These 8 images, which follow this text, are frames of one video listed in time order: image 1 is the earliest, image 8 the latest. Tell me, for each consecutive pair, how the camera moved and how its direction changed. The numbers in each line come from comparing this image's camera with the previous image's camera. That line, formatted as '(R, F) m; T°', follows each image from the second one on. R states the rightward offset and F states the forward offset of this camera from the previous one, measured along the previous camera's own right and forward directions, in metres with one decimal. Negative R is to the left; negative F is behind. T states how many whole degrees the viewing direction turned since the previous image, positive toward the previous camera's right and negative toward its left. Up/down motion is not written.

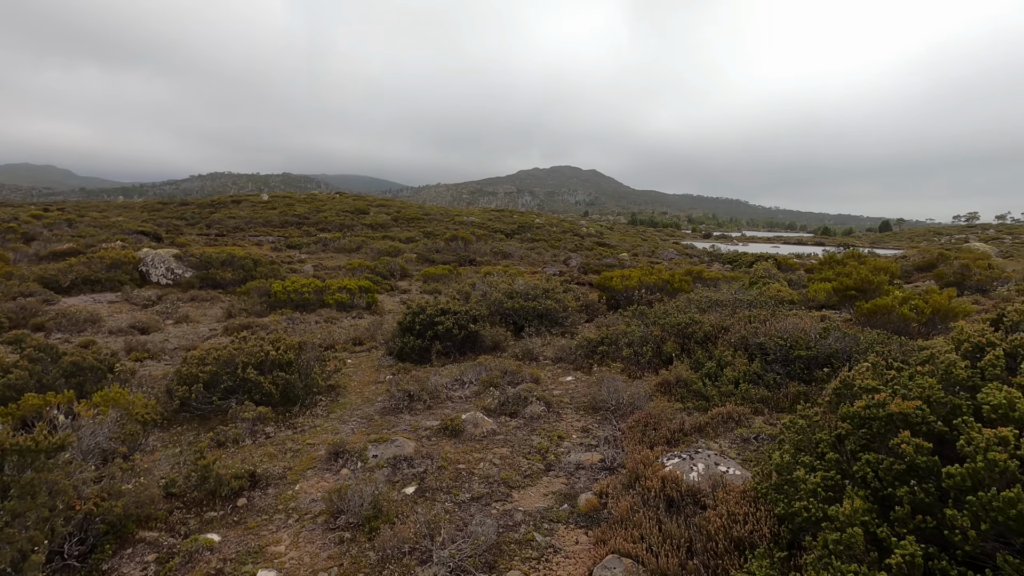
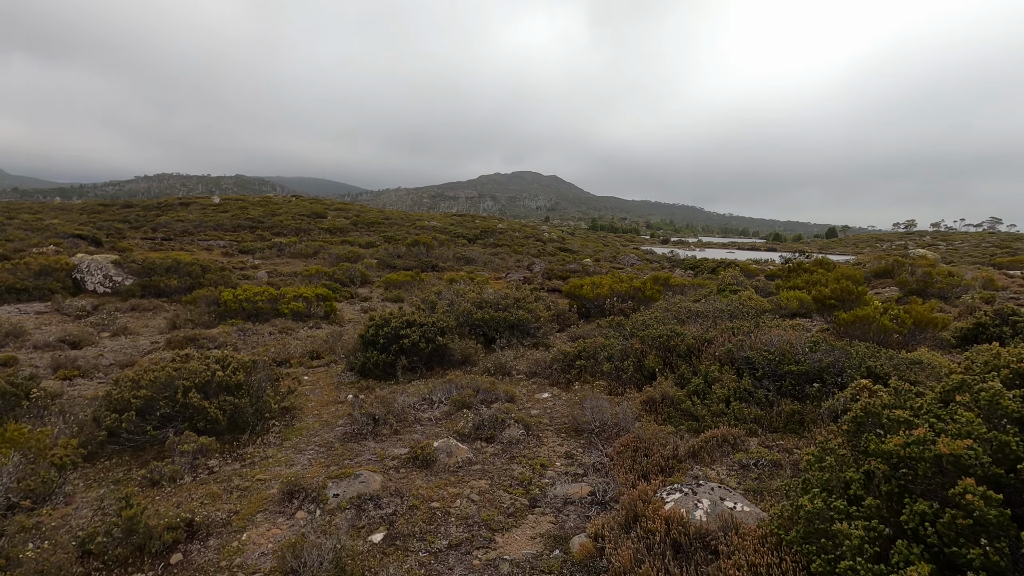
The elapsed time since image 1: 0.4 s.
(-0.1, +0.5) m; +4°
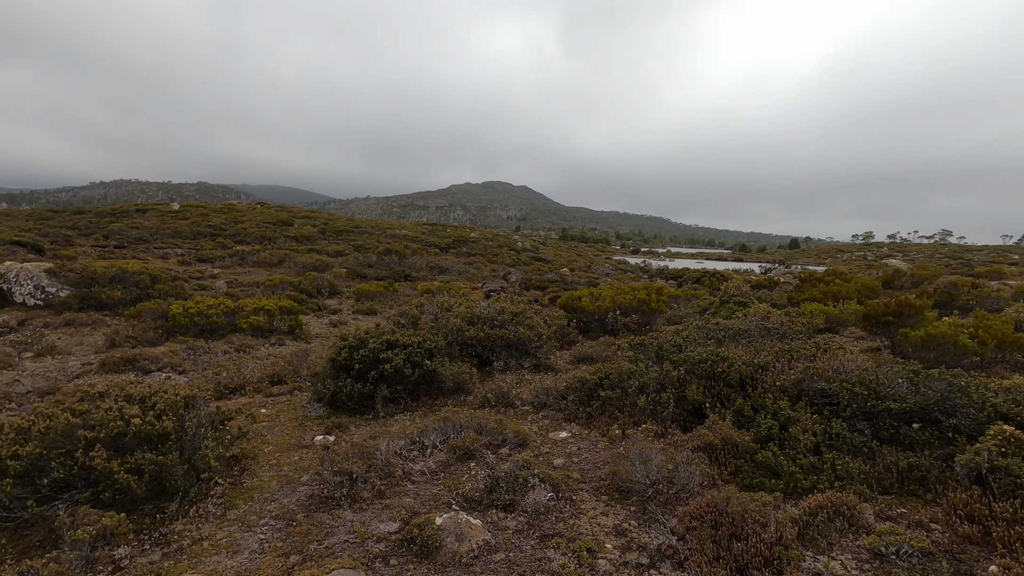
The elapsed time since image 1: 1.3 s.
(-0.4, +1.3) m; +3°
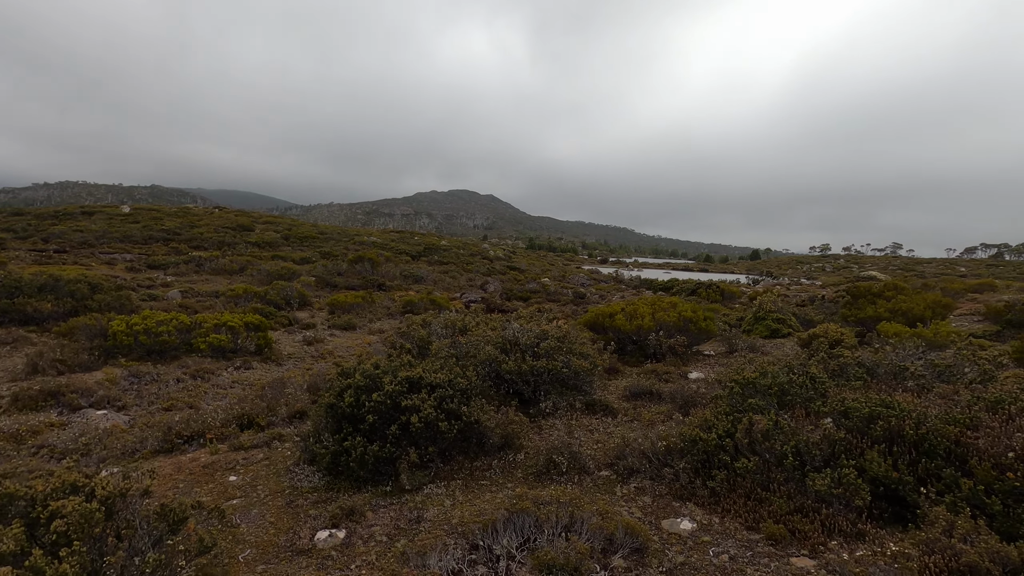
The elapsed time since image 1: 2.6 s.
(-1.0, +1.8) m; +4°
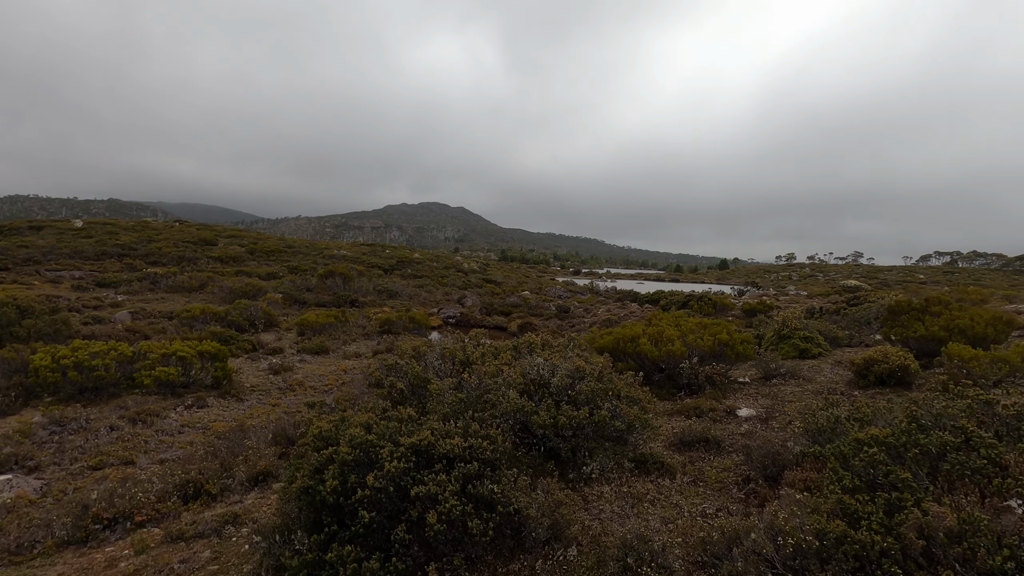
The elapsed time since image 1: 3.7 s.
(-0.5, +1.4) m; +3°
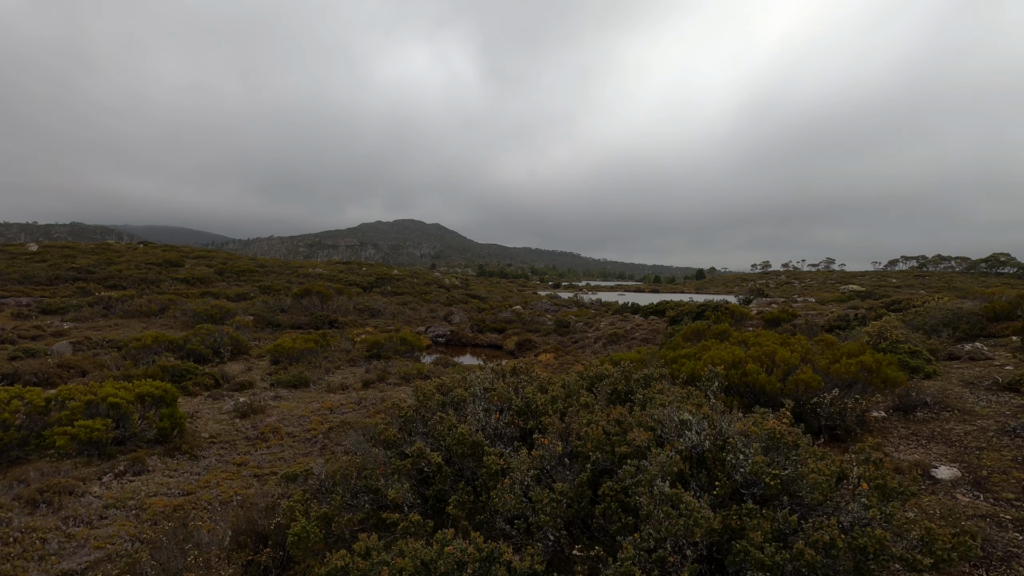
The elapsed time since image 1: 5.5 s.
(-0.9, +2.3) m; +2°
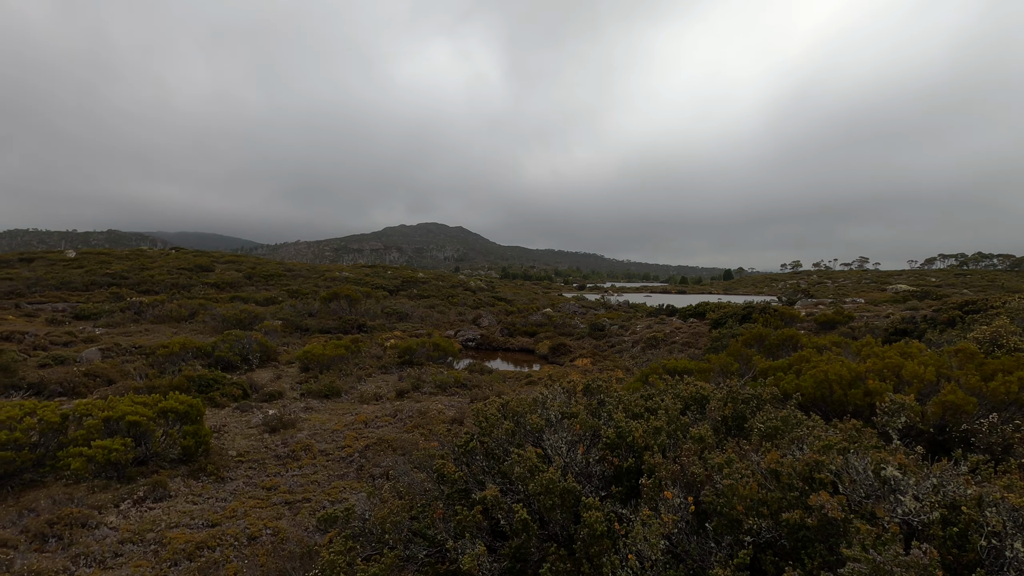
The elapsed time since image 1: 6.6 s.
(-0.5, +0.9) m; -2°
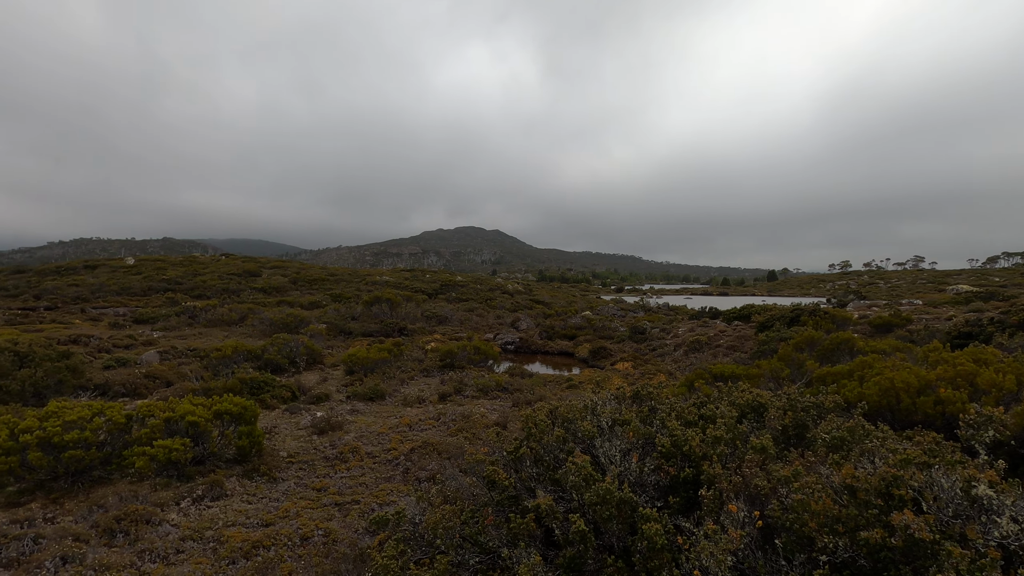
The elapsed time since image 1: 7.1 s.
(-0.1, 0.0) m; -4°
